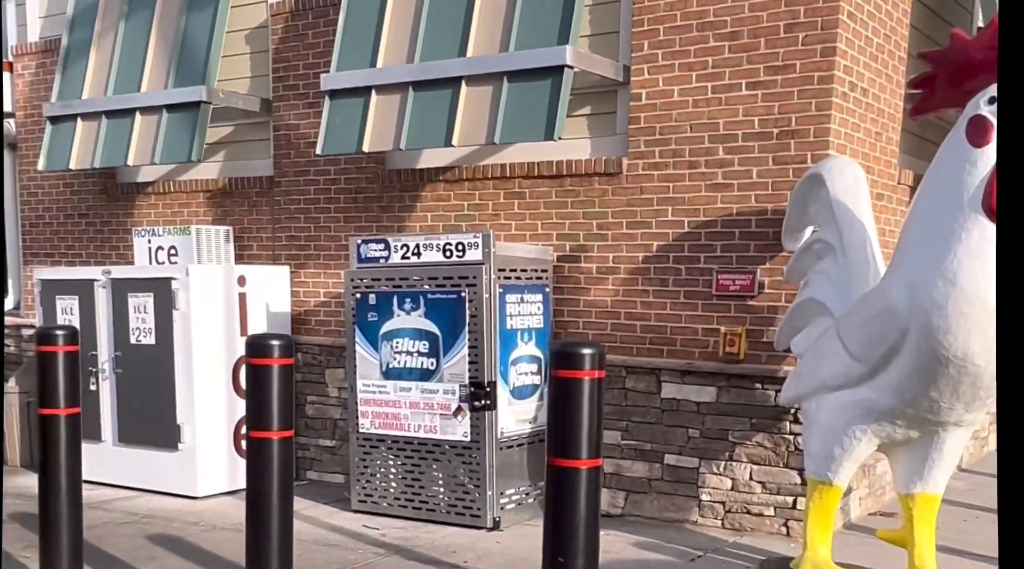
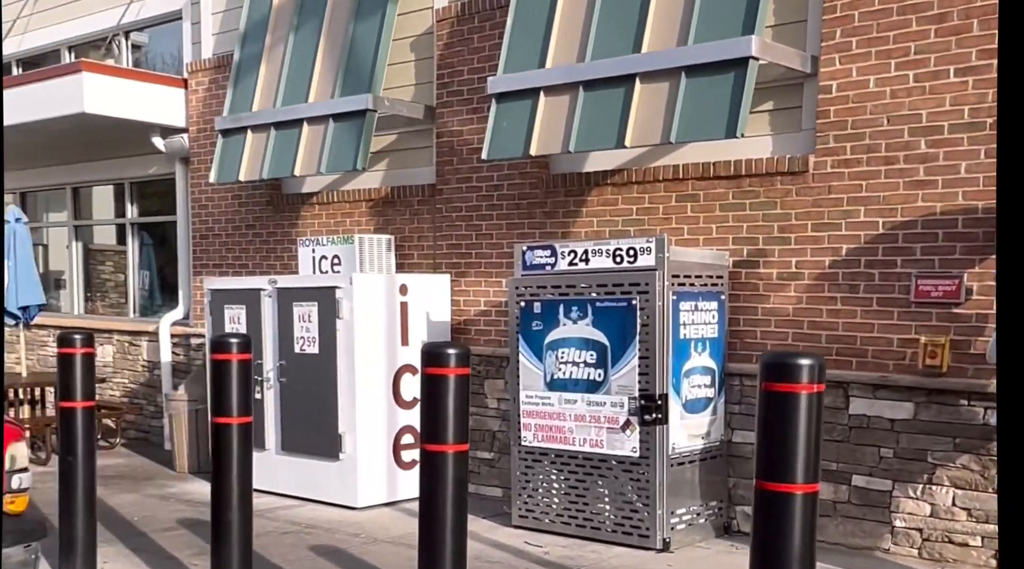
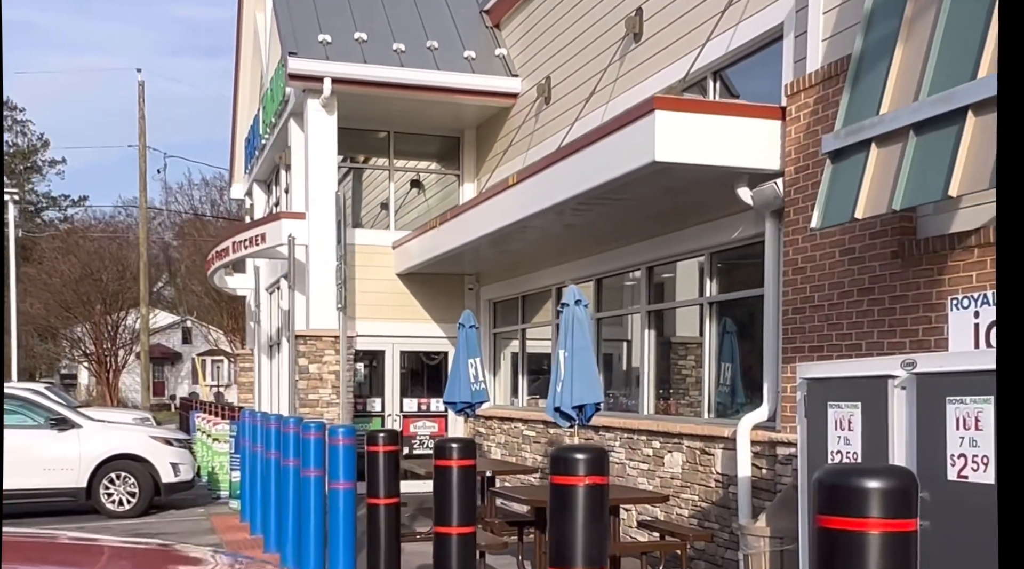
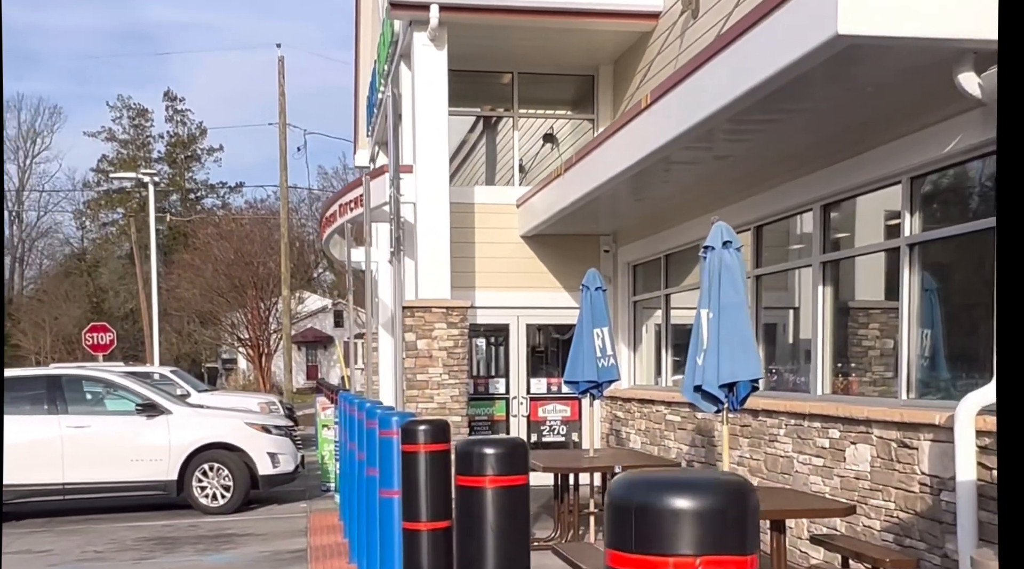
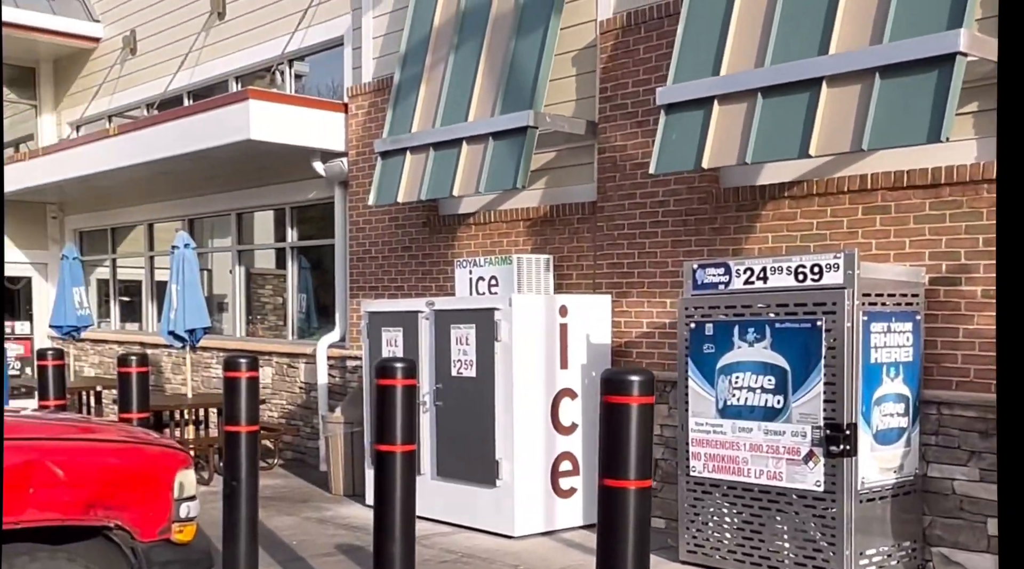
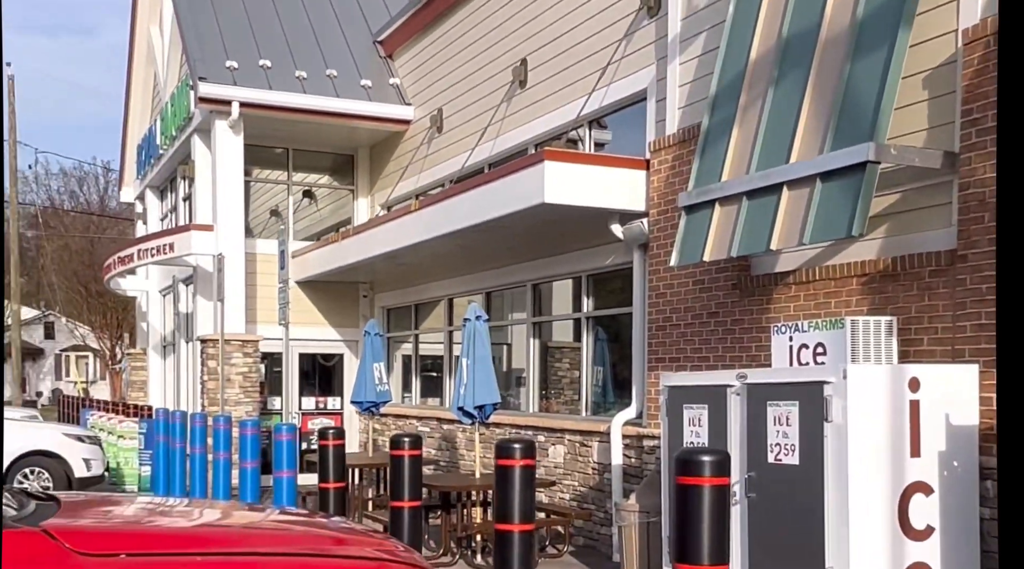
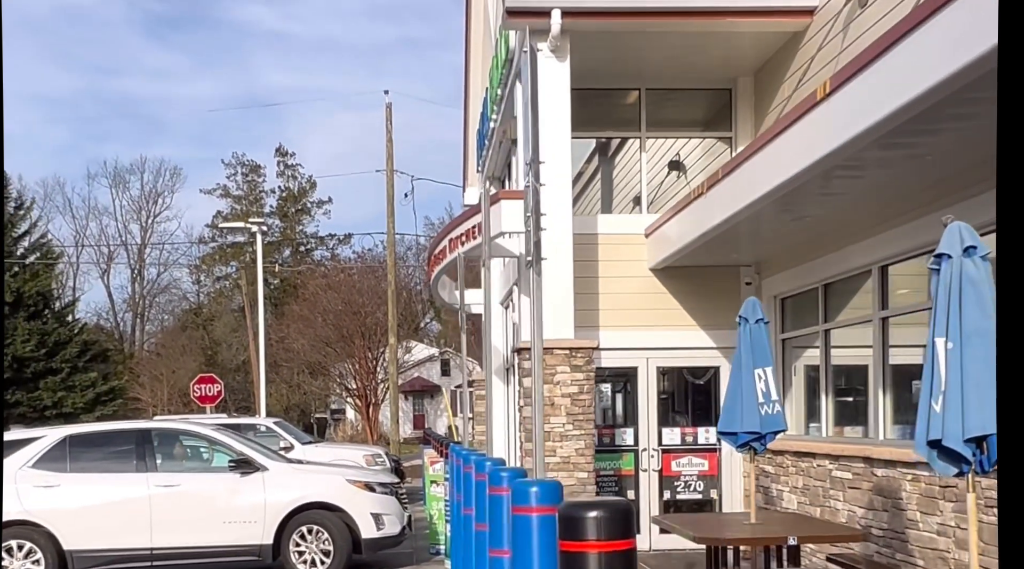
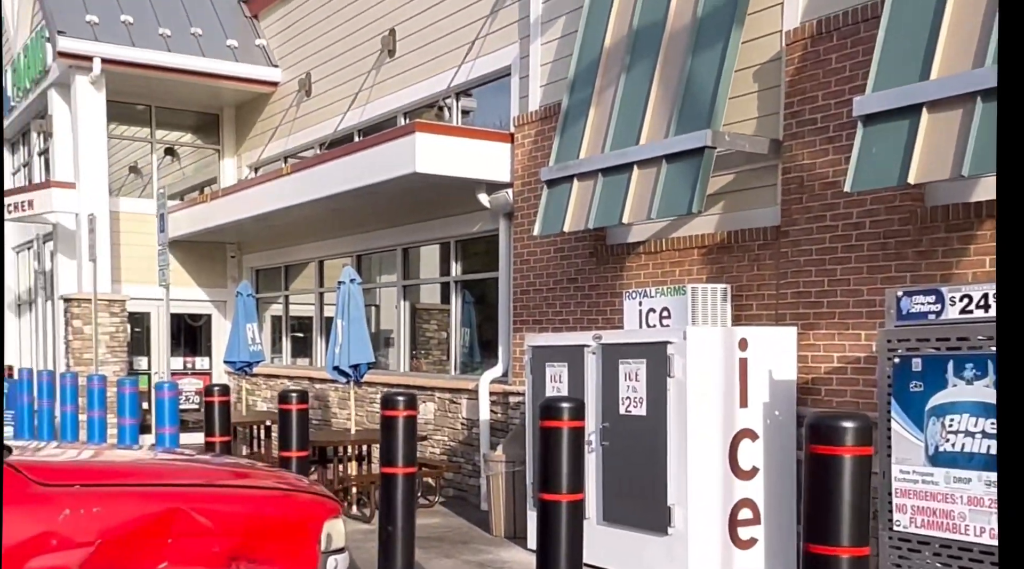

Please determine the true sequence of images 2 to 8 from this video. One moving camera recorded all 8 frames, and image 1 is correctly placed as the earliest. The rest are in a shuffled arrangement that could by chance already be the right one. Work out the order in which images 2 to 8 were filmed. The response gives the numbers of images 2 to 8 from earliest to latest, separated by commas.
2, 5, 8, 6, 3, 4, 7
